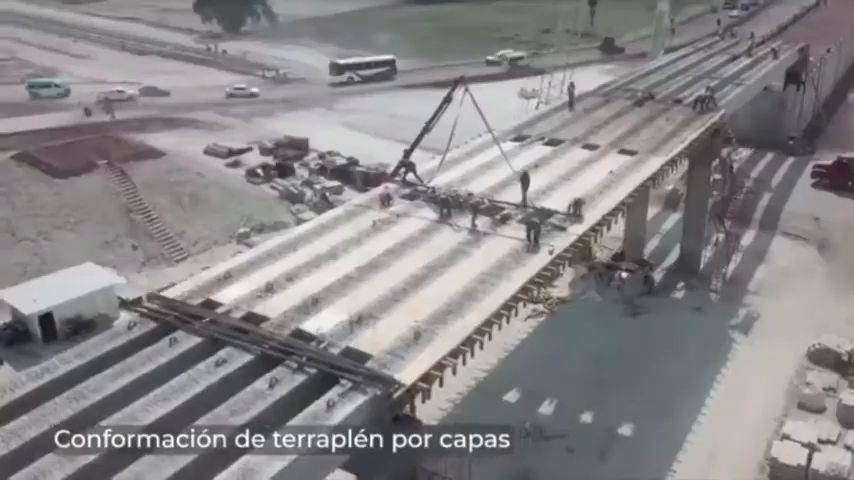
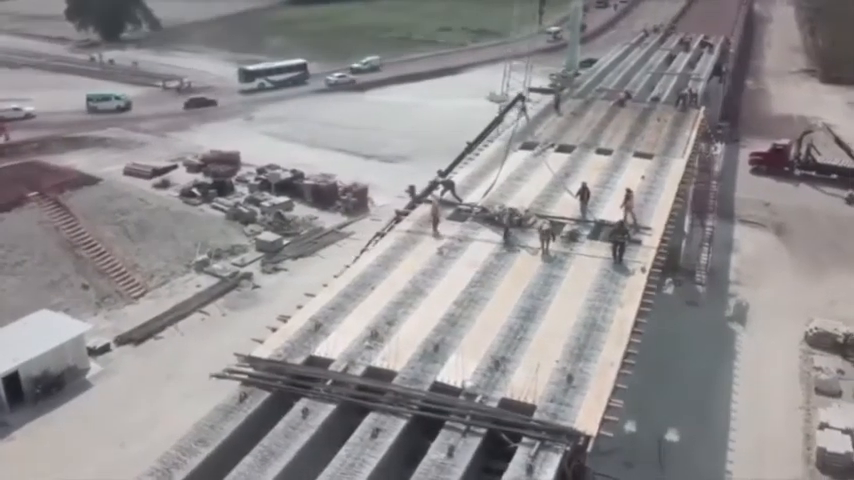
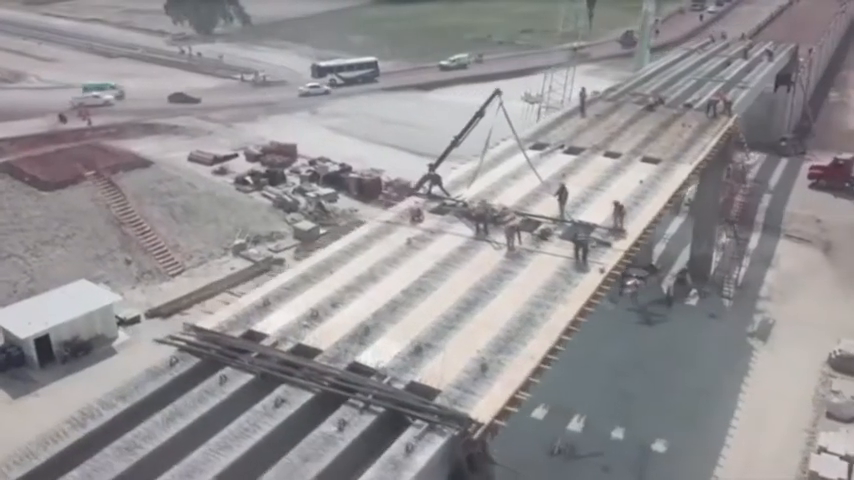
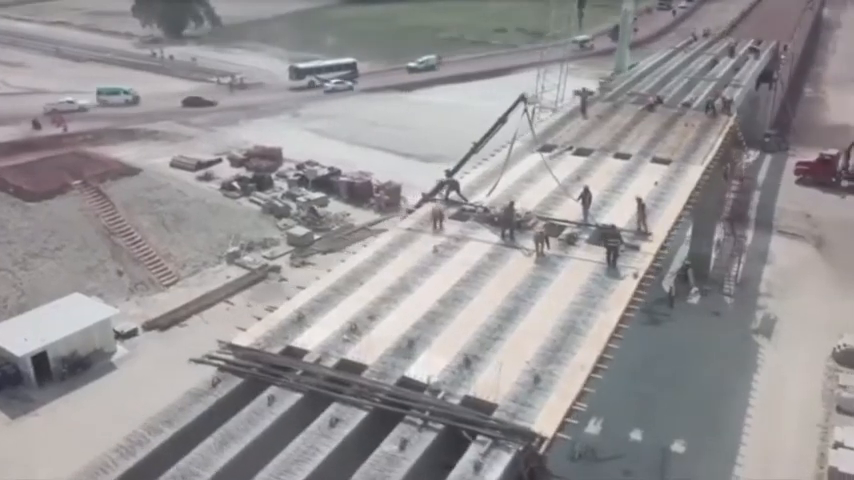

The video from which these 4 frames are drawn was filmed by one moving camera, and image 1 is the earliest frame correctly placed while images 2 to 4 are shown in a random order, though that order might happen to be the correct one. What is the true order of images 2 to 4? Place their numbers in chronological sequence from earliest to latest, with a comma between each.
3, 4, 2
